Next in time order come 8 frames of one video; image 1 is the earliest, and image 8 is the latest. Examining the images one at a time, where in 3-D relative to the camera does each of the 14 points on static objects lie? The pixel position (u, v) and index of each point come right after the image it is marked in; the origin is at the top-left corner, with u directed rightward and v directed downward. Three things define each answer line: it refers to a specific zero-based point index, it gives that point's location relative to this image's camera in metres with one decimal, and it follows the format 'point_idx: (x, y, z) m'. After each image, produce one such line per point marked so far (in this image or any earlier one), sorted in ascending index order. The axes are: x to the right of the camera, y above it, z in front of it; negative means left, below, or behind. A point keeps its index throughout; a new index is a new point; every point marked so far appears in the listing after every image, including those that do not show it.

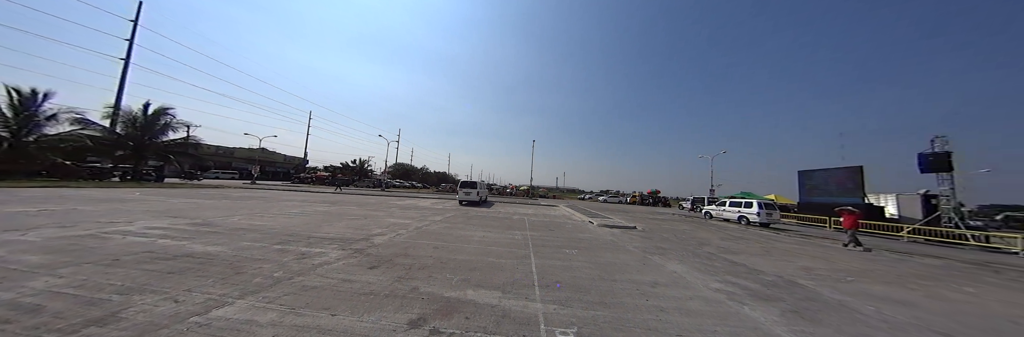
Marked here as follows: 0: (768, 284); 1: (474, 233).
0: (+4.0, -1.8, +3.2) m
1: (-1.5, -2.2, +6.7) m
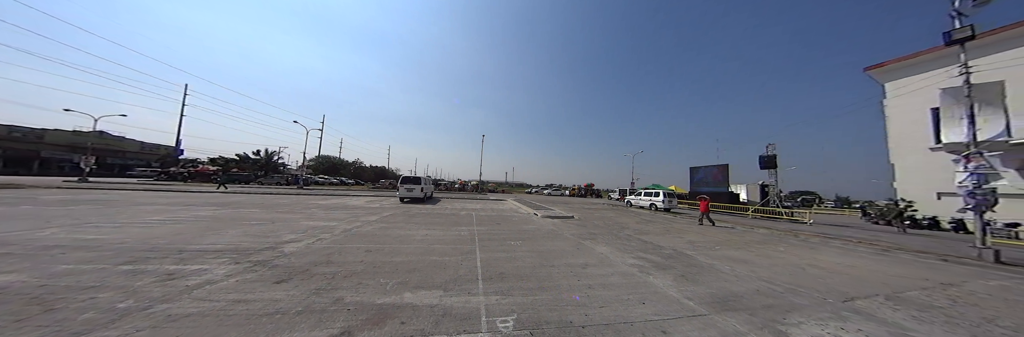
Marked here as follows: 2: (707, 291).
0: (+3.0, -1.7, +4.0) m
1: (-3.1, -2.0, +6.2) m
2: (+2.4, -1.5, +2.5) m
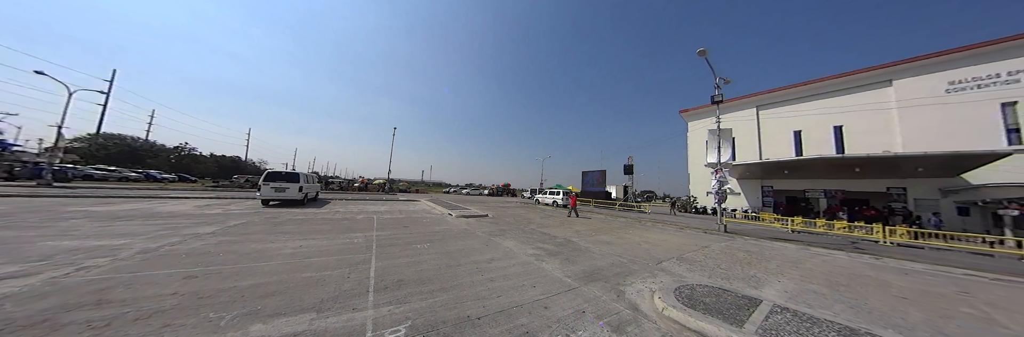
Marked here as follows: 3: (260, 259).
0: (+1.1, -1.8, +4.7) m
1: (-5.3, -1.8, +4.8) m
2: (+1.1, -1.6, +3.1) m
3: (-4.7, -1.7, +3.7) m
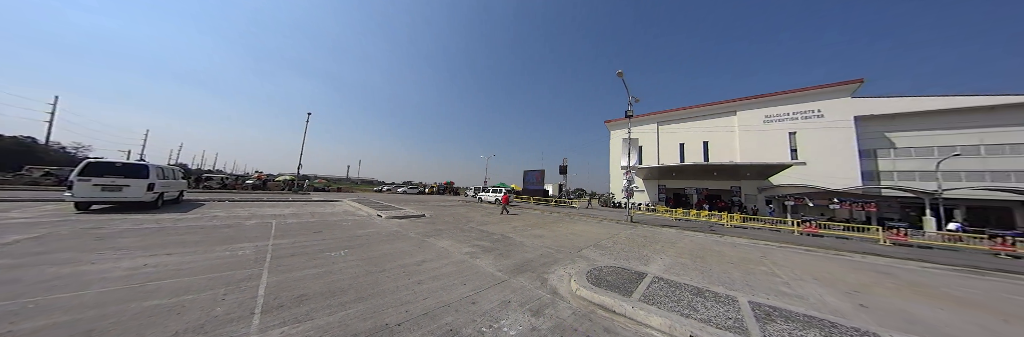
0: (-0.3, -1.8, +4.9) m
1: (-6.6, -1.7, +3.5) m
2: (0.0, -1.6, +3.3) m
3: (-5.7, -1.6, +2.6) m
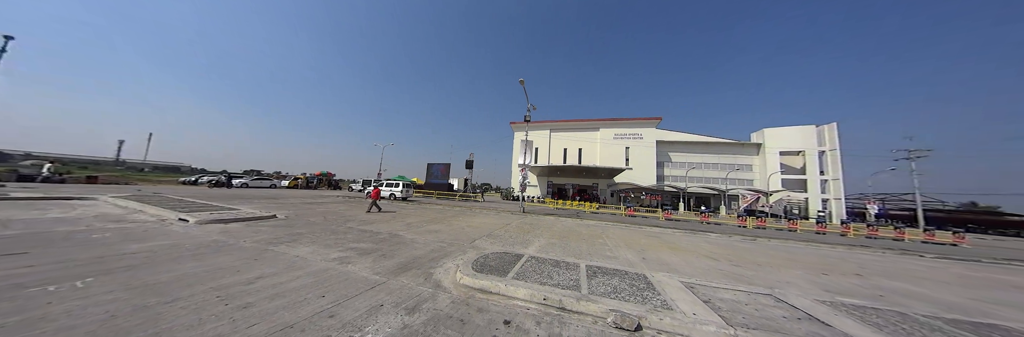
0: (-2.7, -1.6, +4.5) m
1: (-8.1, -1.3, +0.9) m
2: (-1.8, -1.5, +3.1) m
3: (-6.9, -1.3, +0.3) m
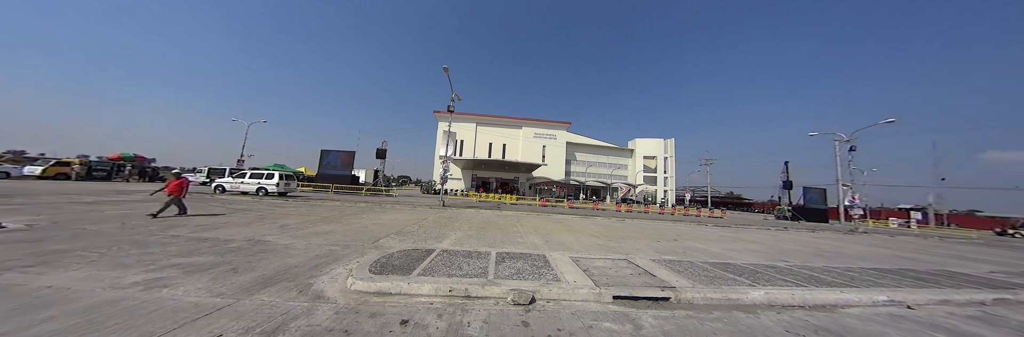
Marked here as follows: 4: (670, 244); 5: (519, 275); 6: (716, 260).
0: (-4.5, -1.4, +3.6) m
1: (-8.5, -1.1, -1.5) m
2: (-3.2, -1.4, +2.5) m
3: (-7.2, -1.2, -1.7) m
4: (+6.6, -3.2, +8.3) m
5: (+0.1, -2.3, +4.2) m
6: (+7.6, -3.4, +7.4) m
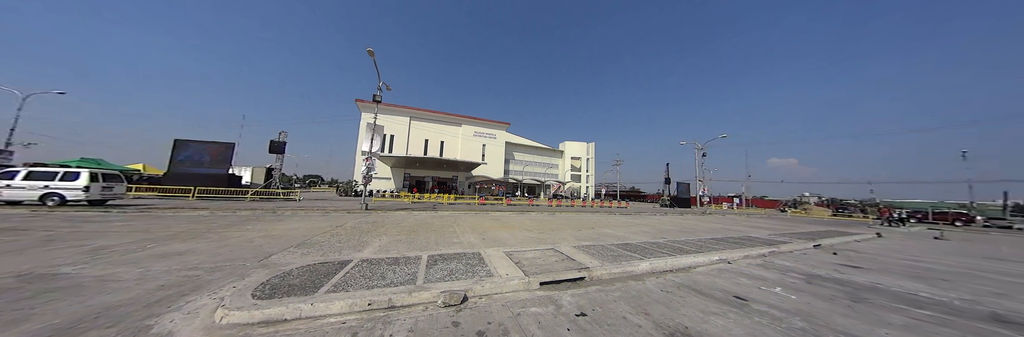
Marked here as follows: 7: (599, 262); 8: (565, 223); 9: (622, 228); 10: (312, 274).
0: (-5.6, -1.4, +2.4) m
1: (-8.1, -1.2, -3.6) m
2: (-4.1, -1.4, +1.7) m
3: (-6.8, -1.3, -3.4) m
4: (+3.9, -3.2, +9.9) m
5: (-1.3, -2.3, +4.2) m
6: (+5.0, -3.4, +9.2) m
7: (+3.0, -3.2, +6.8) m
8: (+3.2, -3.1, +11.5) m
9: (+6.6, -3.6, +12.0) m
10: (-3.3, -1.7, +3.3) m
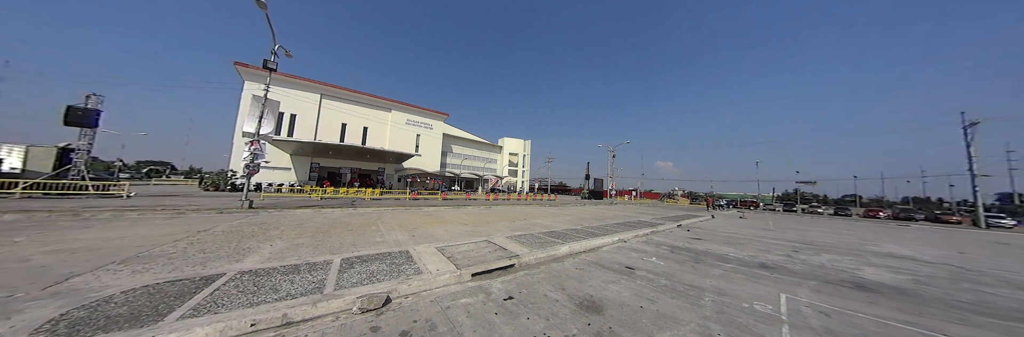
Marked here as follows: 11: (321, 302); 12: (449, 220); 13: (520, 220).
0: (-6.3, -1.2, +0.9) m
1: (-7.0, -1.2, -5.6) m
2: (-4.7, -1.3, +0.6) m
3: (-5.8, -1.3, -5.0) m
4: (+0.6, -3.0, +10.8) m
5: (-2.8, -2.1, +3.9) m
6: (+1.9, -3.3, +10.5) m
7: (+0.6, -3.1, +7.6) m
8: (-0.5, -2.8, +12.1) m
9: (+2.6, -3.4, +13.6) m
10: (-4.4, -1.5, +2.5) m
11: (-3.0, -2.1, +3.1) m
12: (-2.7, -2.3, +8.9) m
13: (+0.6, -3.0, +11.6) m
